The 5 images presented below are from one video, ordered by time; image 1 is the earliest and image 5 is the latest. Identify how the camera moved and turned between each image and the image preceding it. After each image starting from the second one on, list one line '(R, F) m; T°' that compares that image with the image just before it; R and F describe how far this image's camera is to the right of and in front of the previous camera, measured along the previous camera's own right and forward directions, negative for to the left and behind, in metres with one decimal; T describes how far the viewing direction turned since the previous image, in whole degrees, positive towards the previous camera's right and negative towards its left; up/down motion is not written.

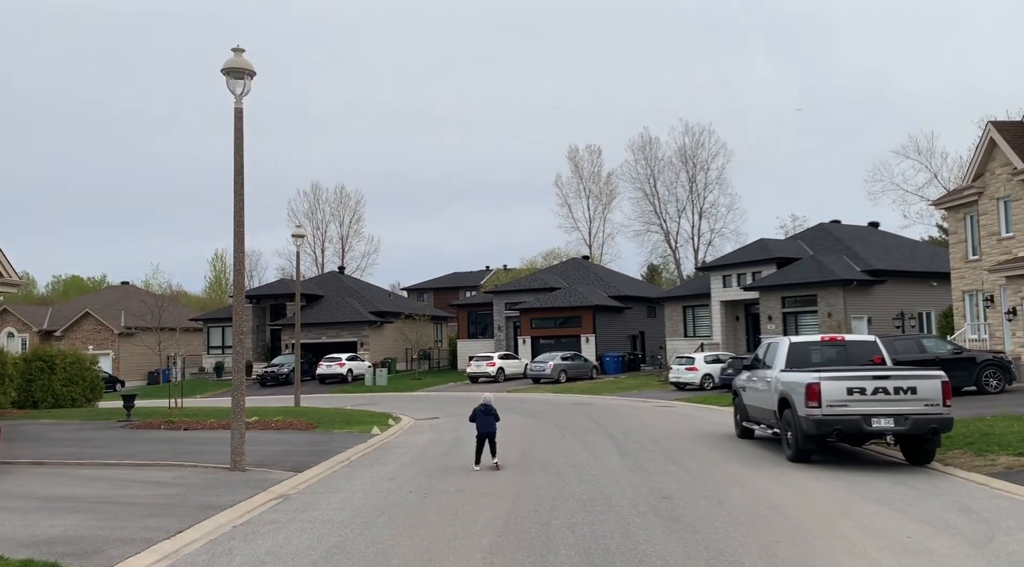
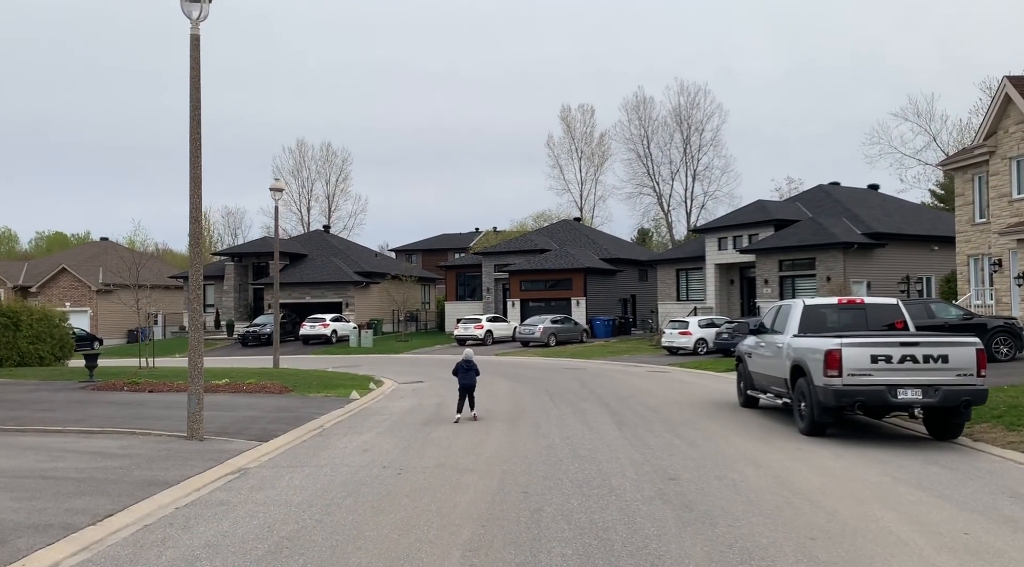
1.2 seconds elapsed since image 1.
(0.0, +1.5) m; +1°
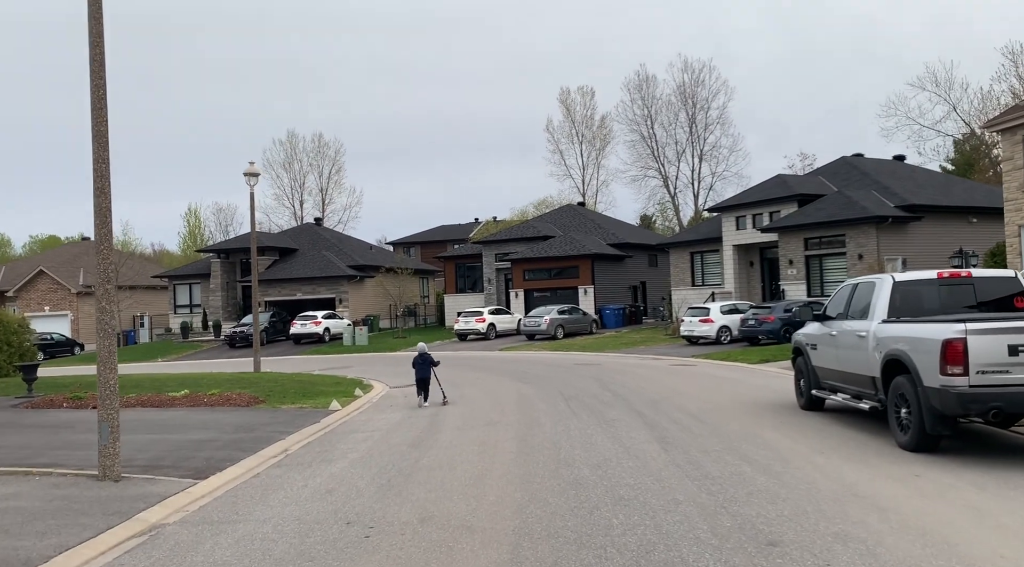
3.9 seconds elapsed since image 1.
(-0.1, +3.5) m; 0°
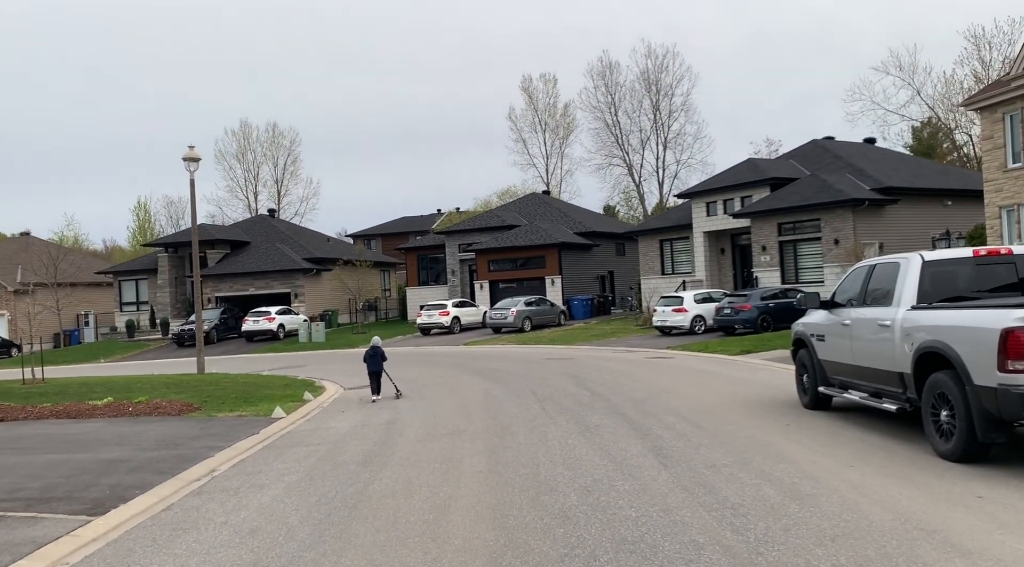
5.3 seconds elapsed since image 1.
(0.0, +2.0) m; +2°
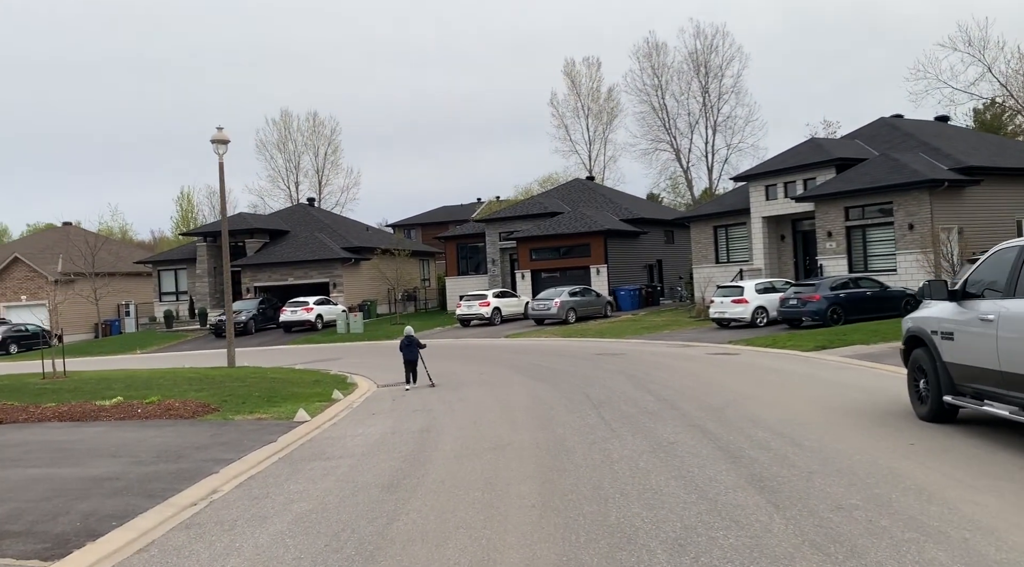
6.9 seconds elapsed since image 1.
(-0.2, +2.1) m; -2°
